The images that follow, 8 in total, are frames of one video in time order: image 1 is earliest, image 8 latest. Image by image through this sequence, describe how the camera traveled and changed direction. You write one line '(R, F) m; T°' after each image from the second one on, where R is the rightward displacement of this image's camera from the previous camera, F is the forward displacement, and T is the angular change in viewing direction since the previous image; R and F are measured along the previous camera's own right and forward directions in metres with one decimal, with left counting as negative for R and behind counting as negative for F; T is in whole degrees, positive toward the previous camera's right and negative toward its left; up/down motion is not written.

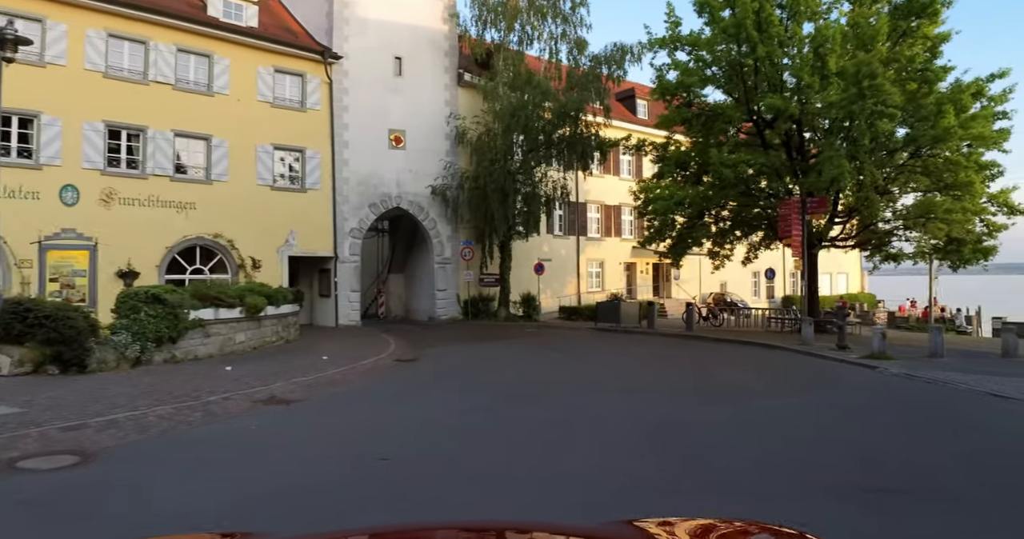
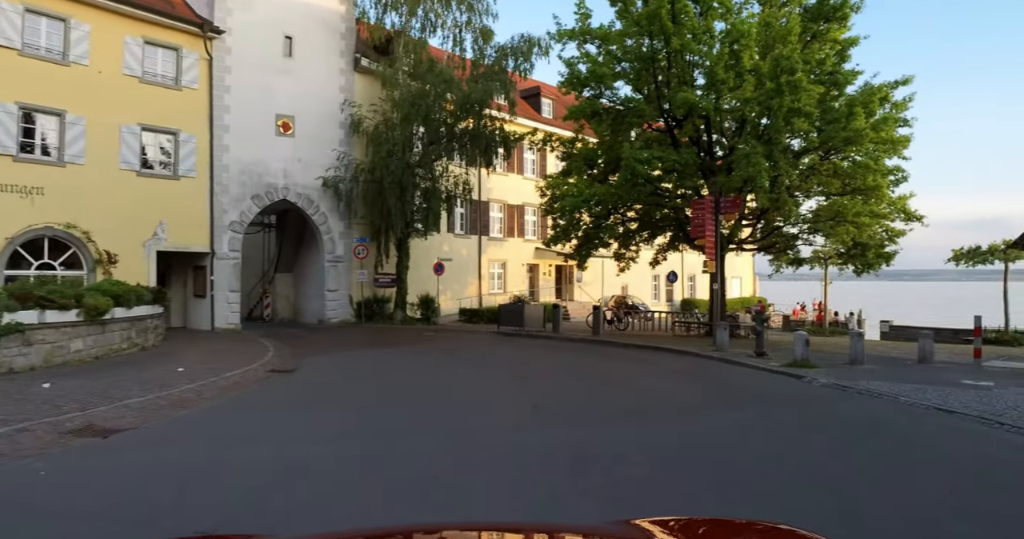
(+0.1, +2.3) m; +9°
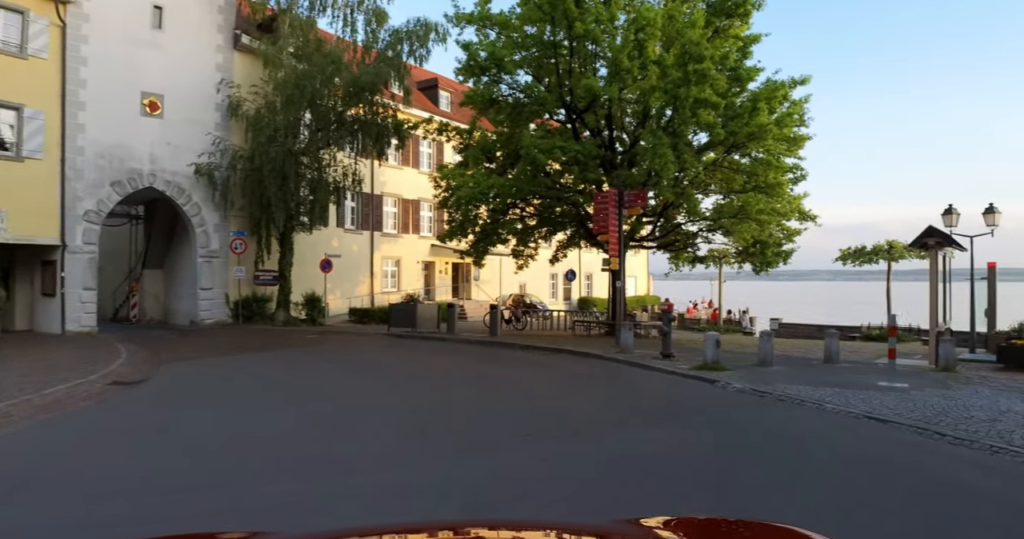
(+0.2, +1.8) m; +9°
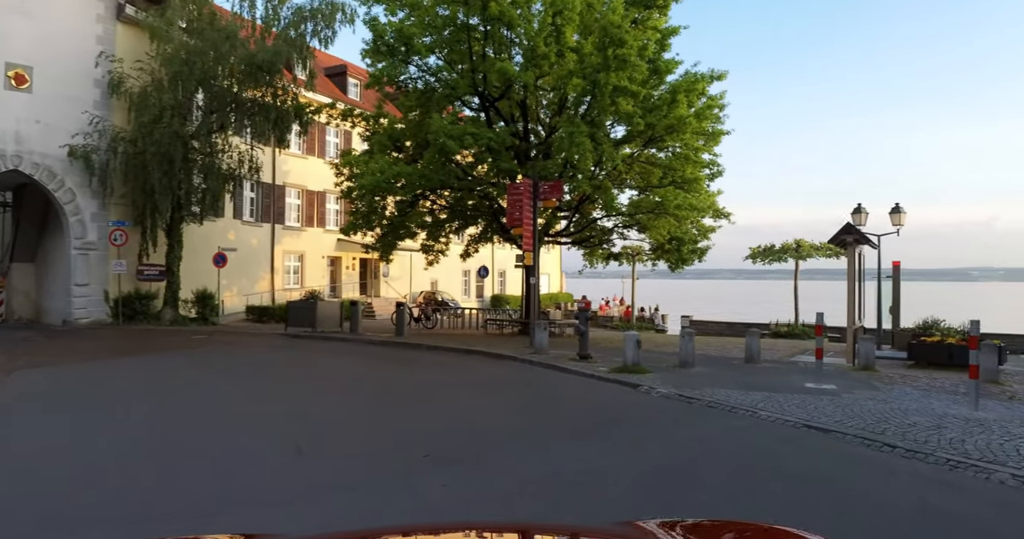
(+0.2, +1.4) m; +7°
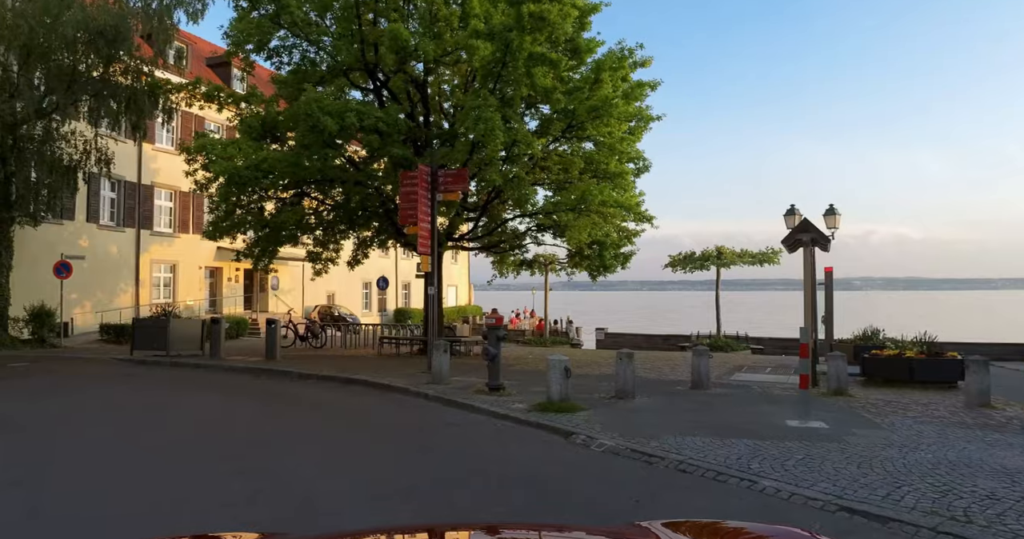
(+0.4, +3.3) m; +8°
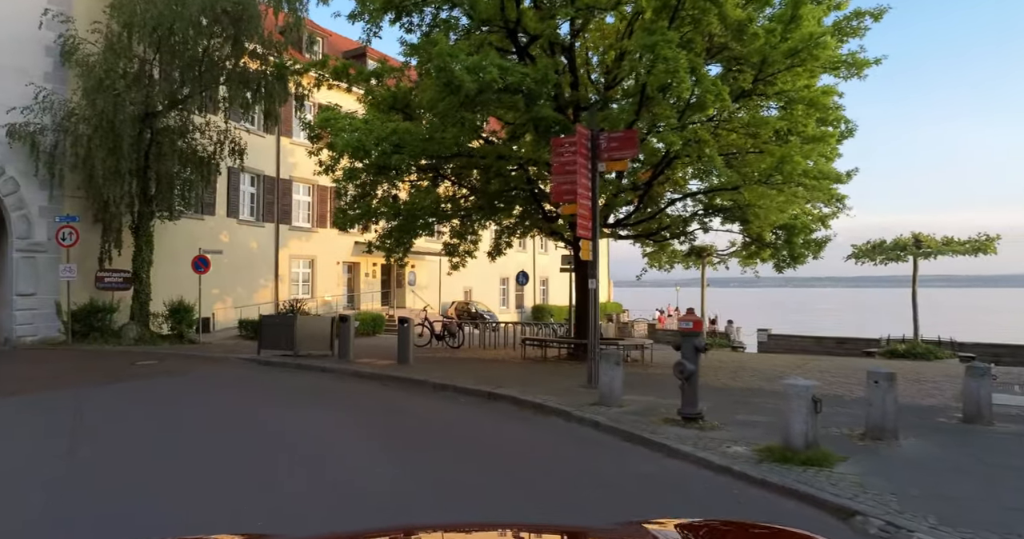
(-0.8, +2.7) m; -11°
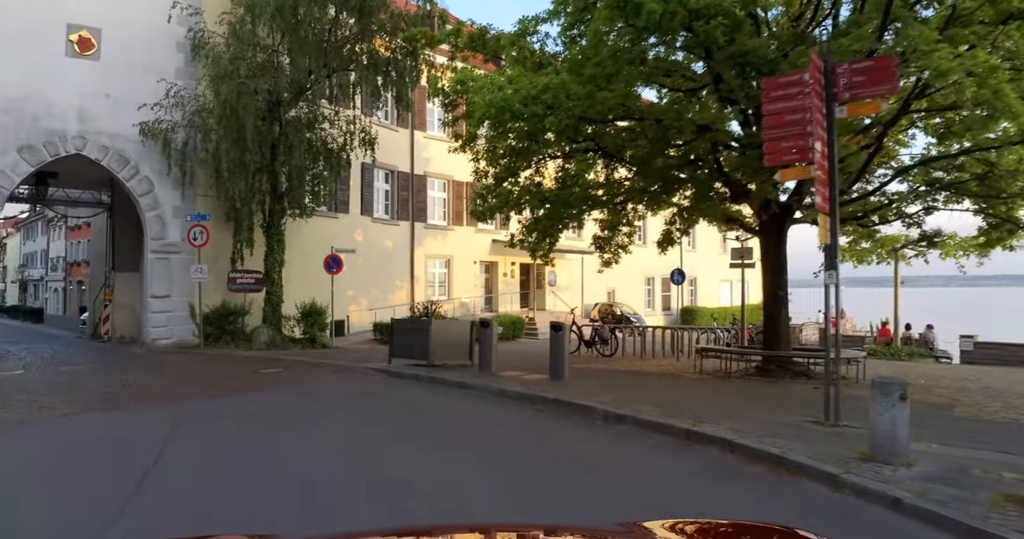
(-0.7, +2.6) m; -11°
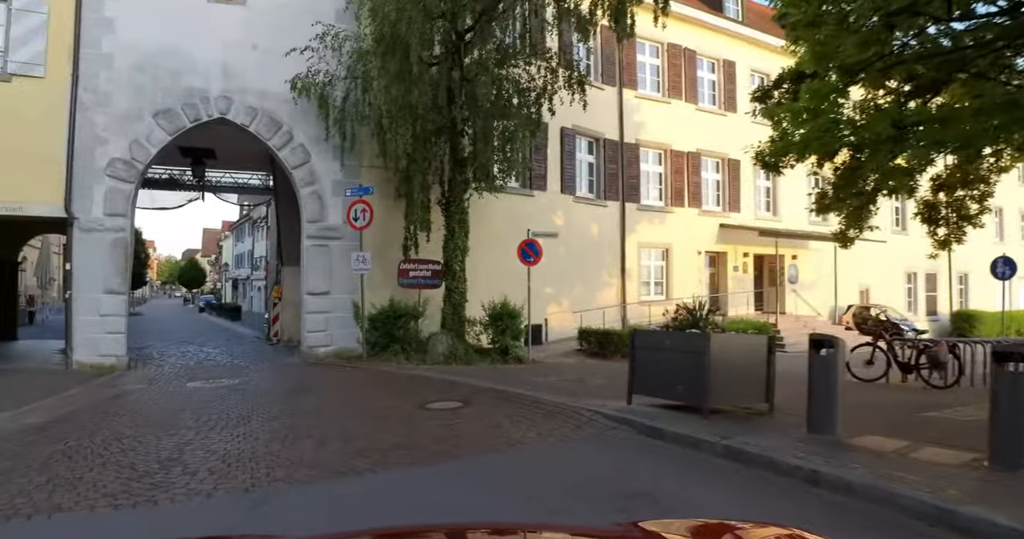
(-1.4, +4.7) m; -16°
